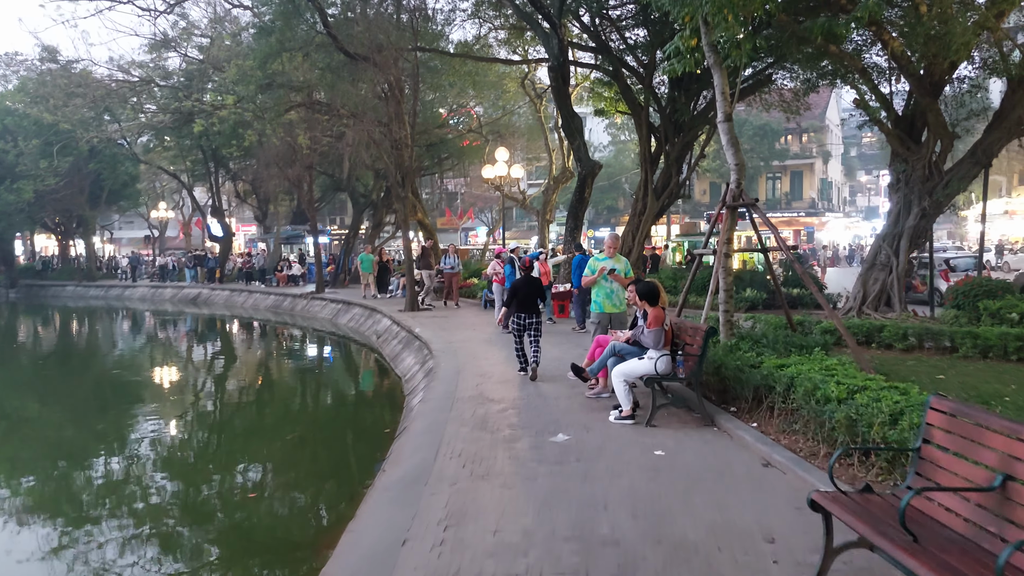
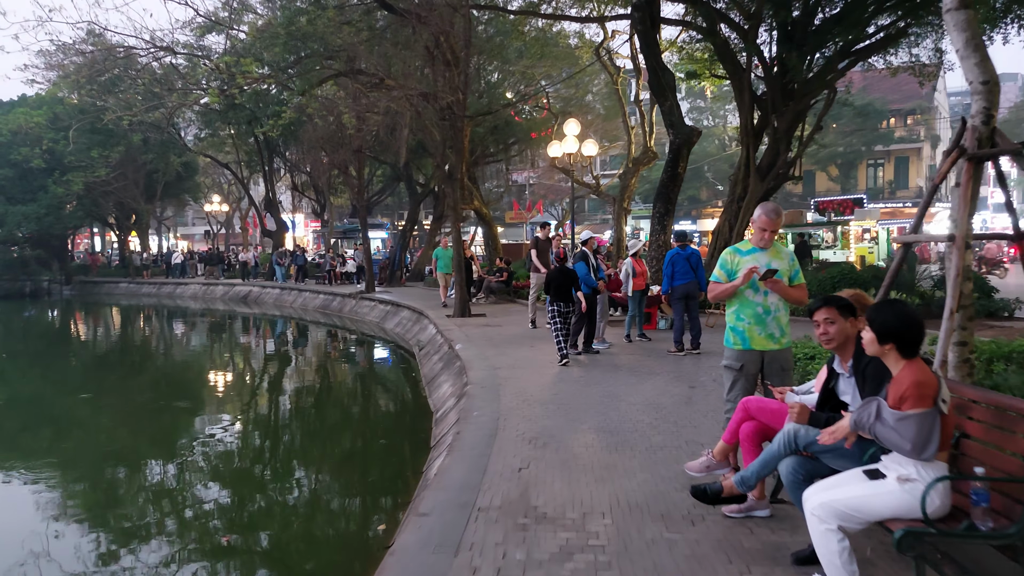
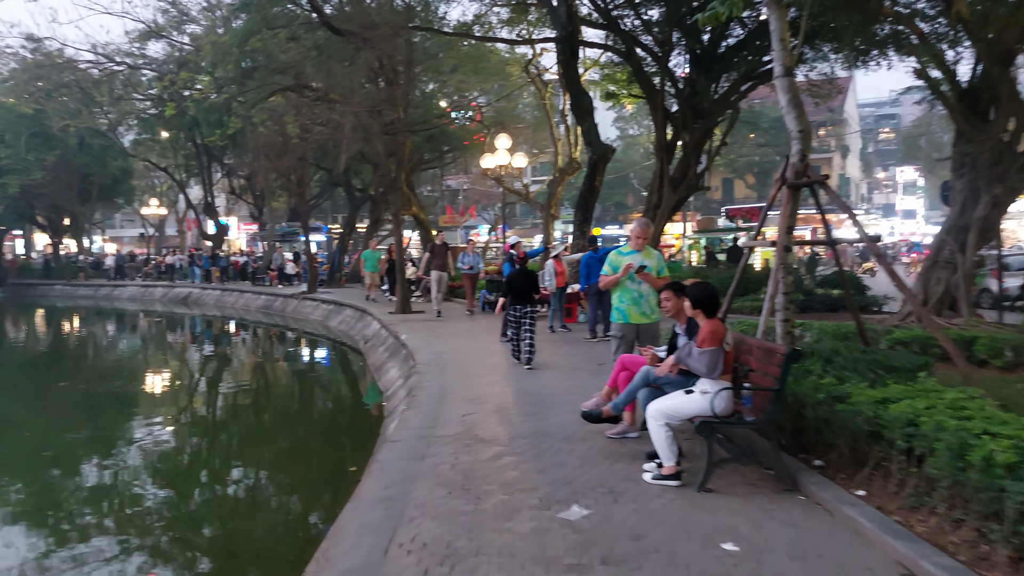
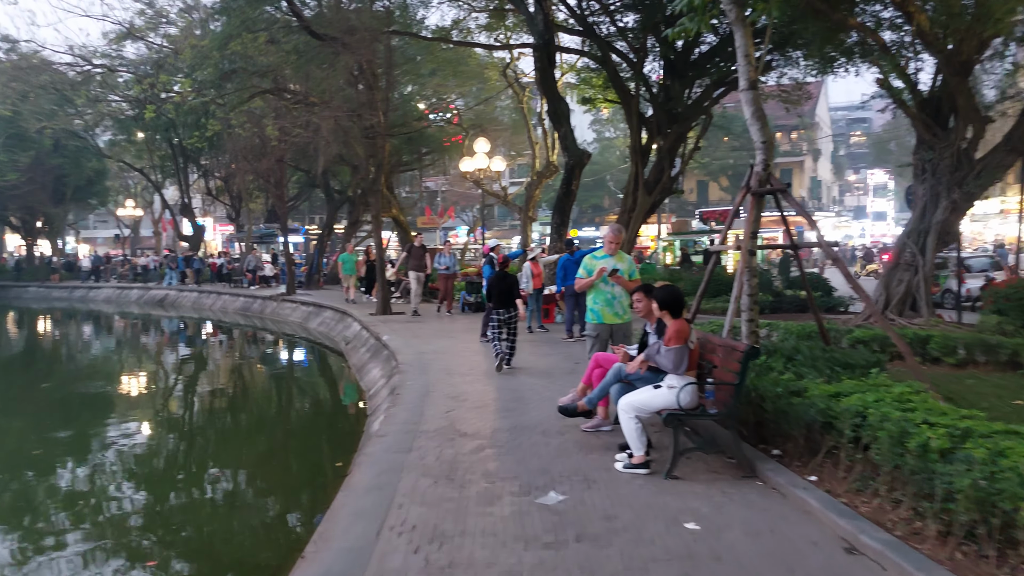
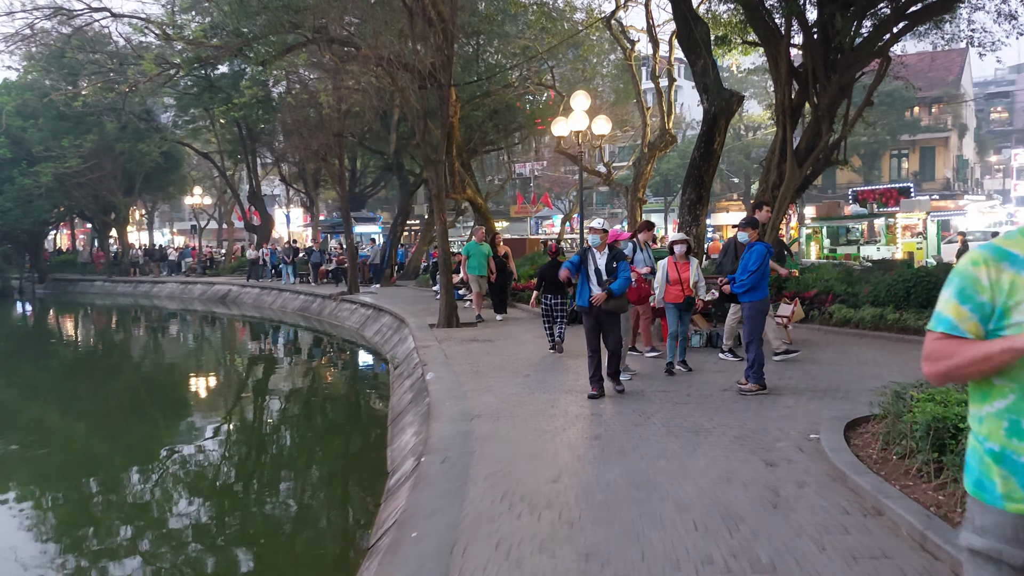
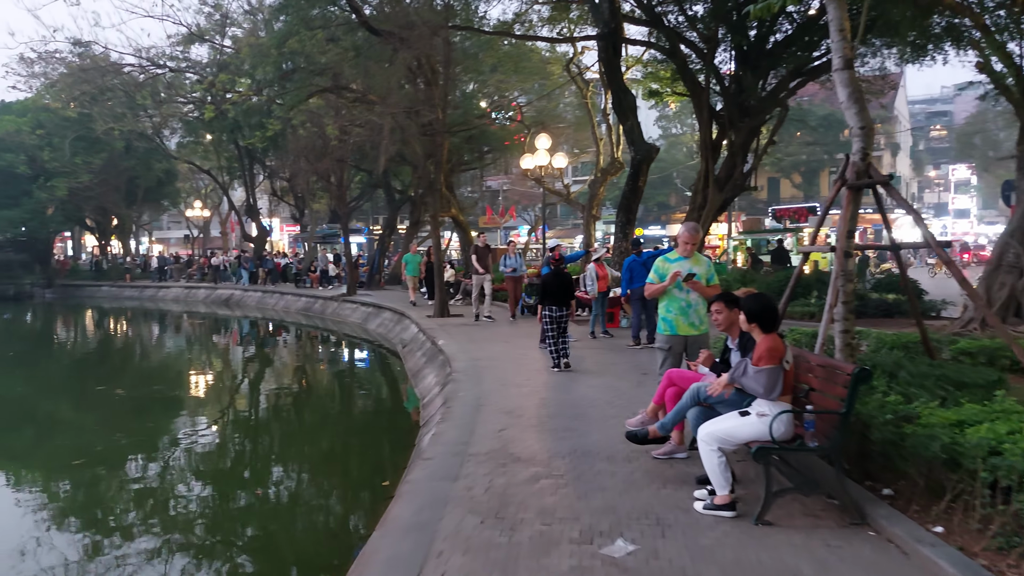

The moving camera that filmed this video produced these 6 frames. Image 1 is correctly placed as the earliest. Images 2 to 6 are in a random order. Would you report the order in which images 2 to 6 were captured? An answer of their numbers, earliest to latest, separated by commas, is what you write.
4, 3, 6, 2, 5
